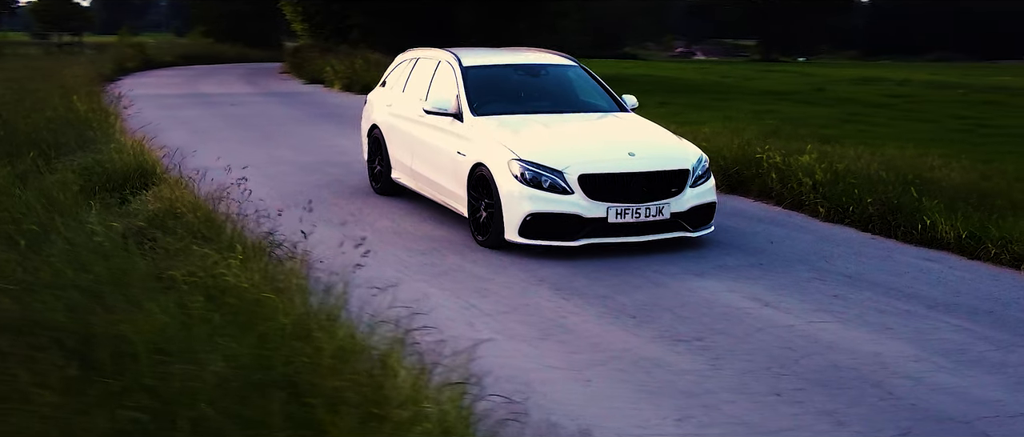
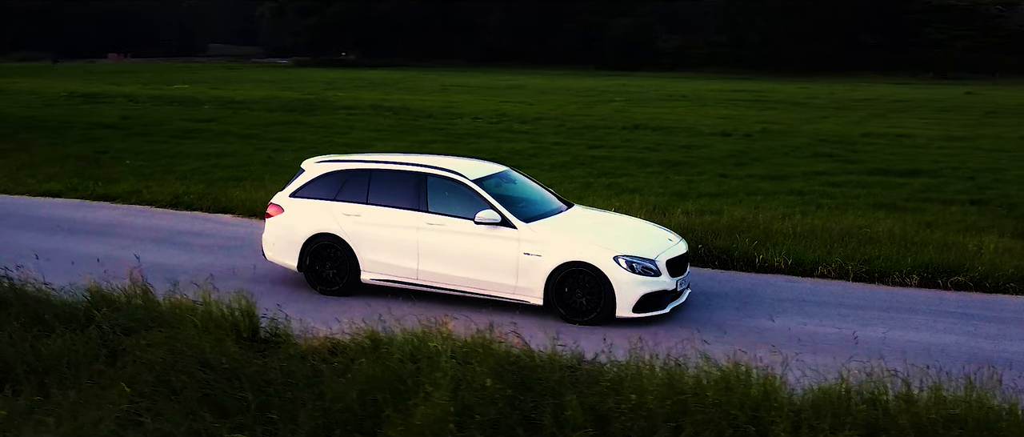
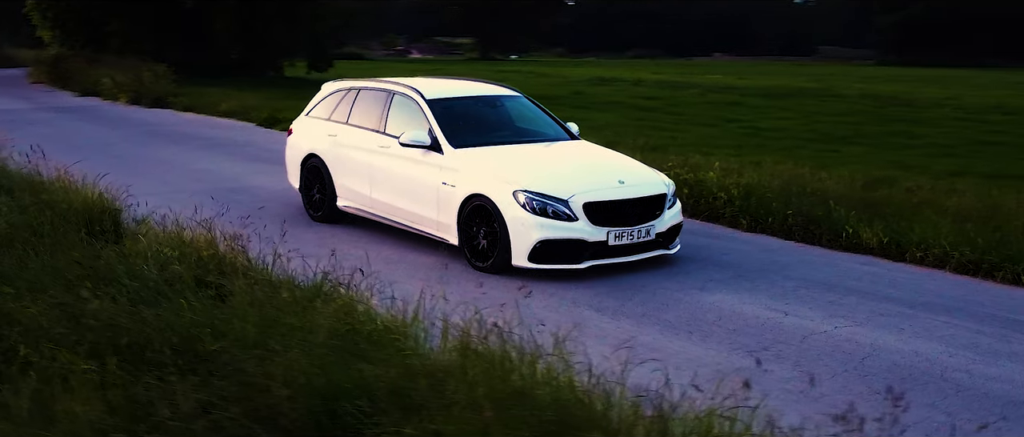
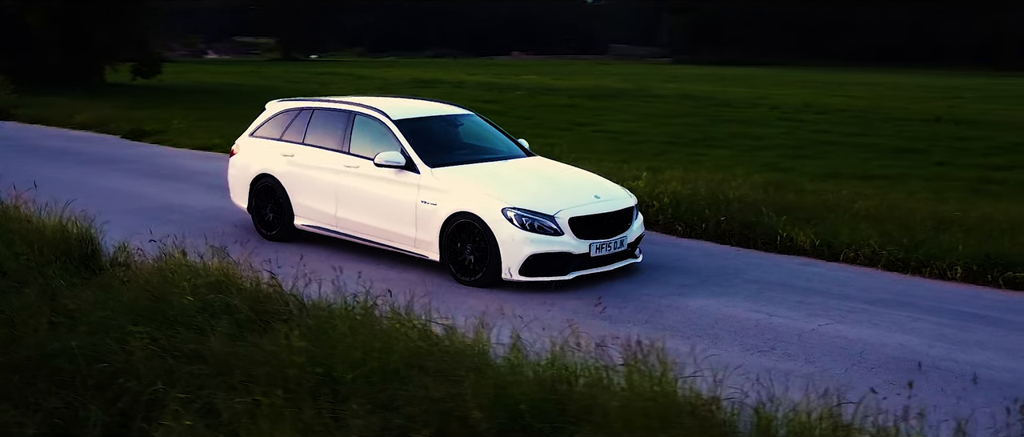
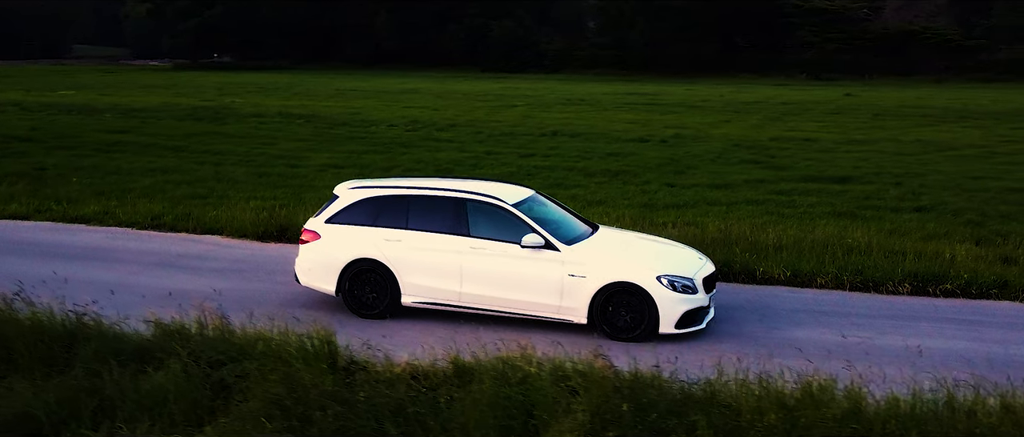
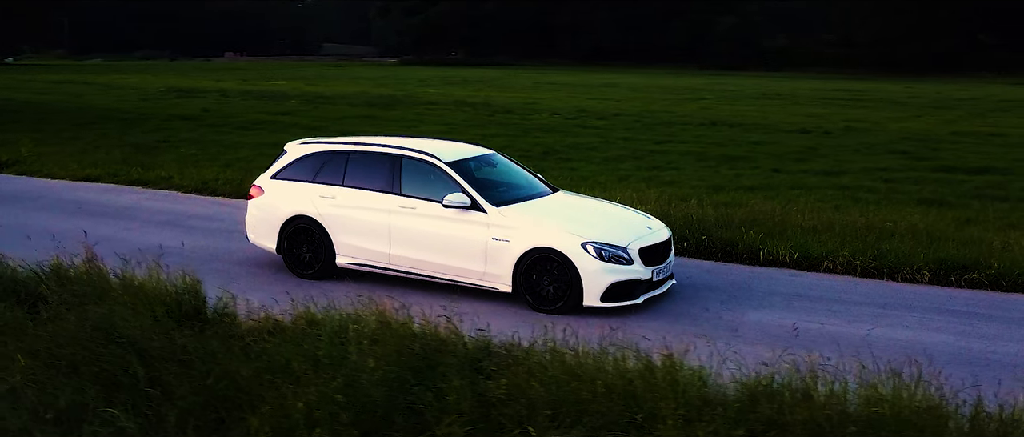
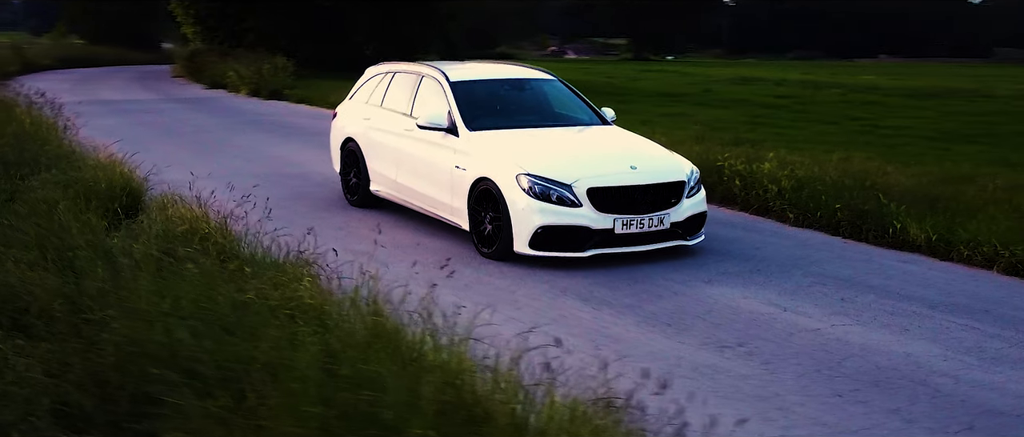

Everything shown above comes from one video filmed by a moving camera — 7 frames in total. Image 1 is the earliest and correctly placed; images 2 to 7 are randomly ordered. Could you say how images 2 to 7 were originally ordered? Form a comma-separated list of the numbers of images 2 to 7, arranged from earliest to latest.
7, 3, 4, 6, 2, 5
